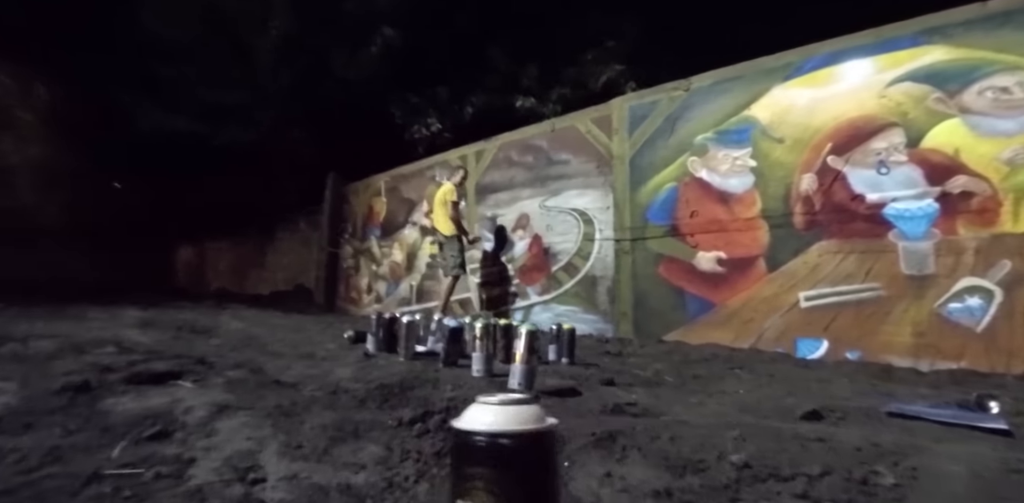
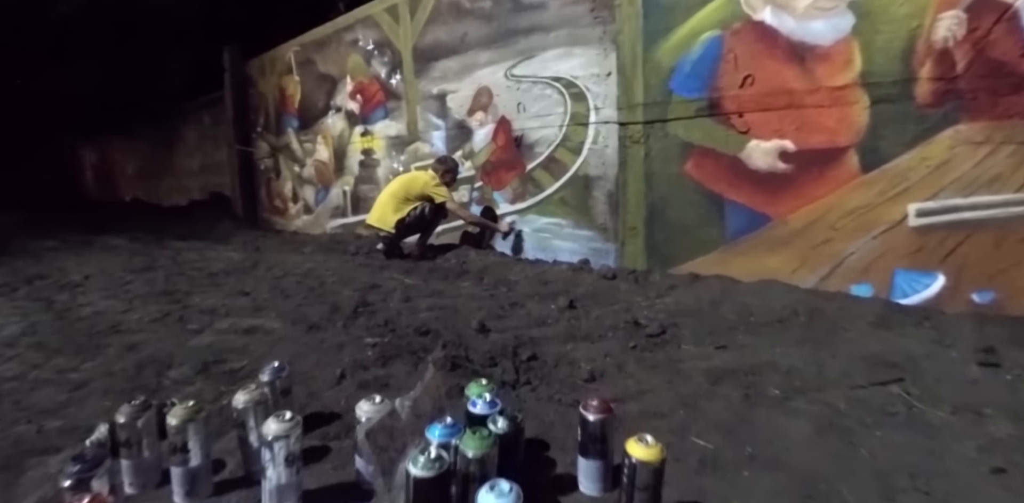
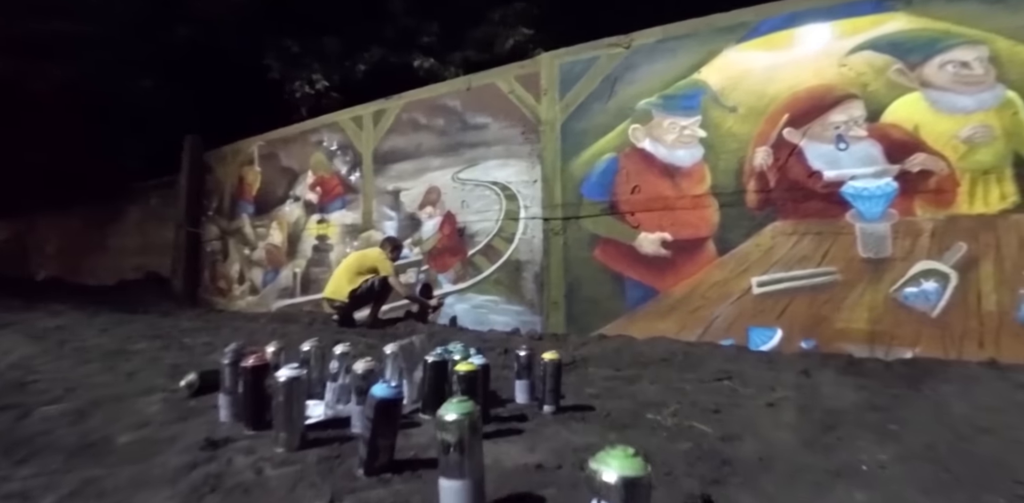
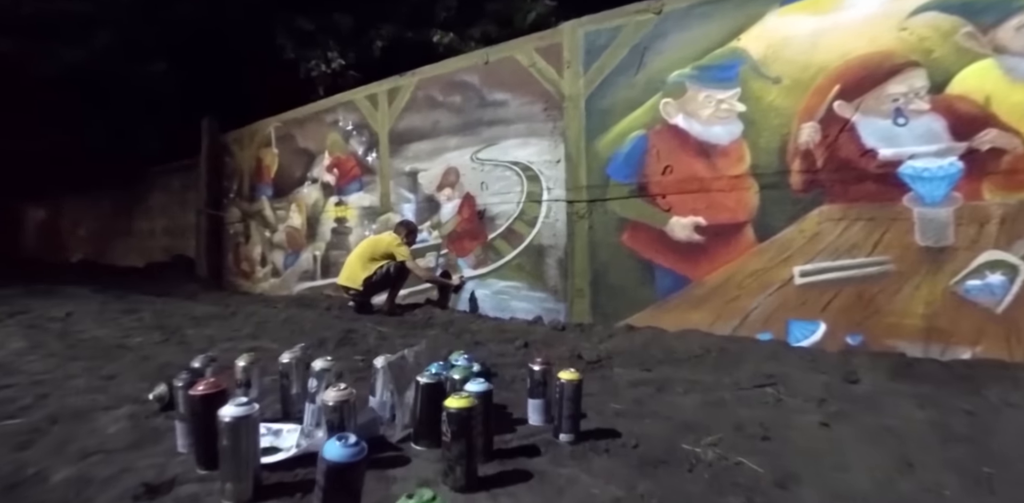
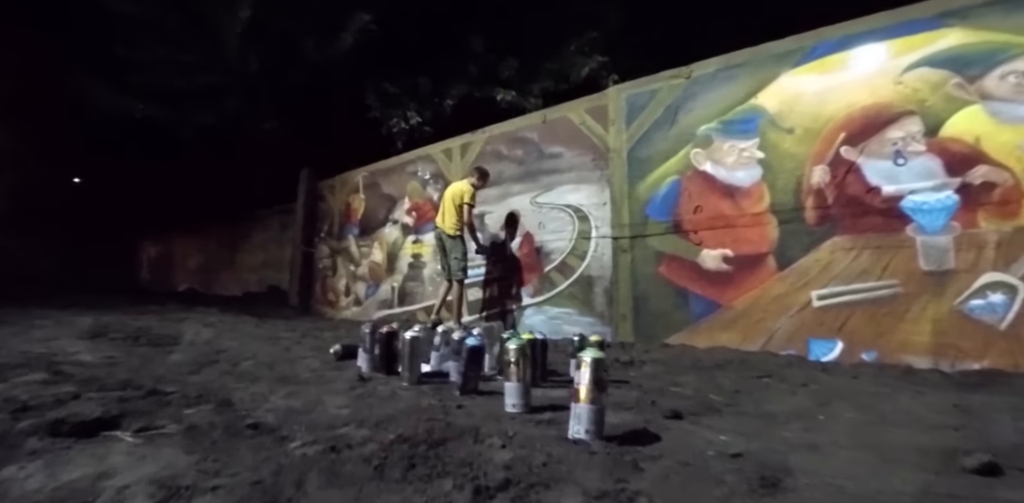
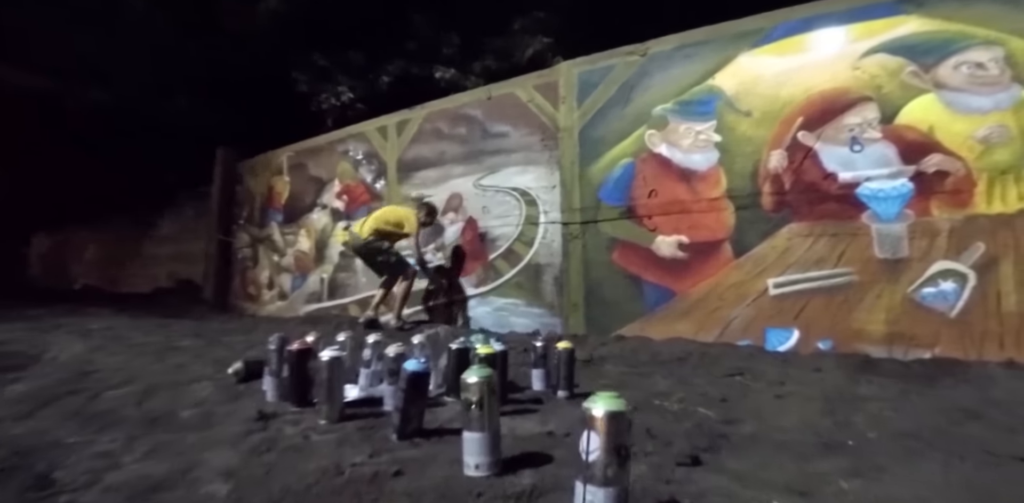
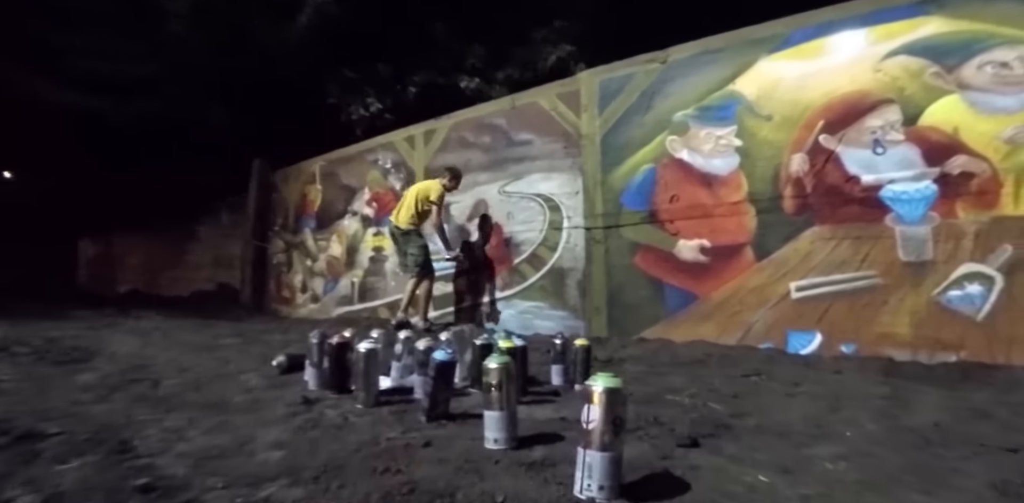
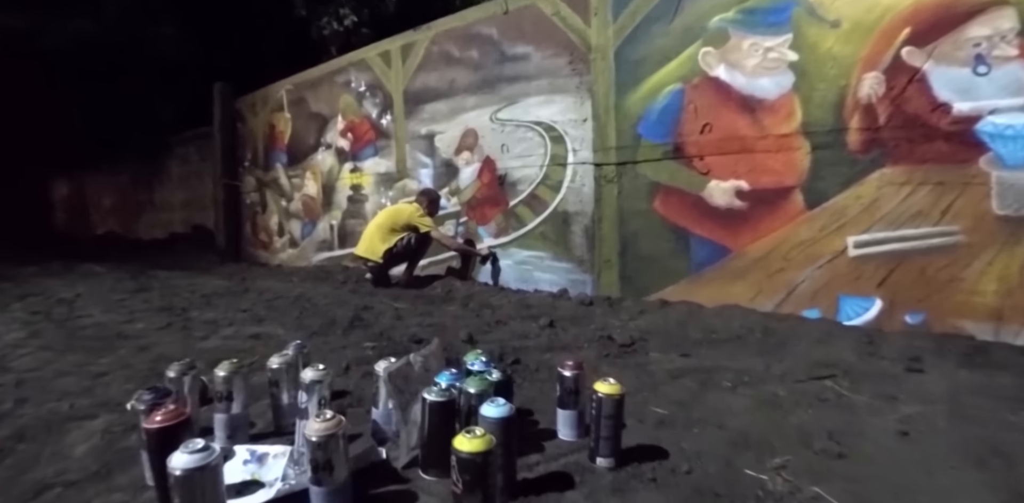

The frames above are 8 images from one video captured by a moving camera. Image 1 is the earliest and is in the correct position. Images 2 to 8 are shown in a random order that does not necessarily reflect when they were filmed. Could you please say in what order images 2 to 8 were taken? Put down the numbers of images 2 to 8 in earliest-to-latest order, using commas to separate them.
5, 7, 6, 3, 4, 8, 2
